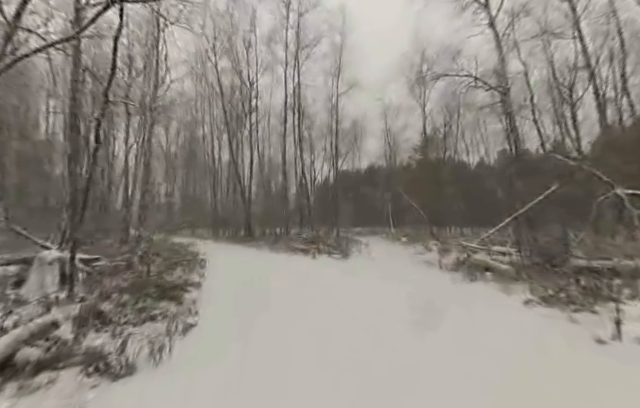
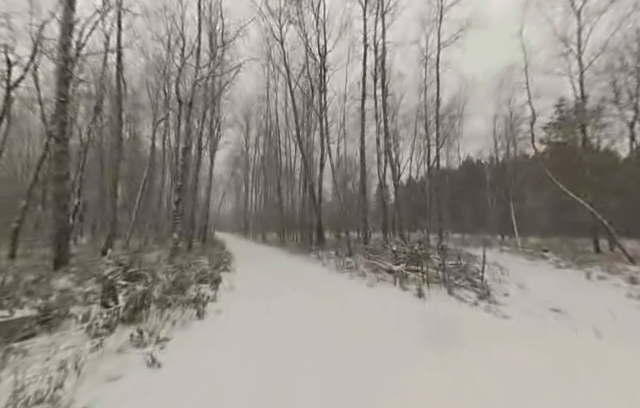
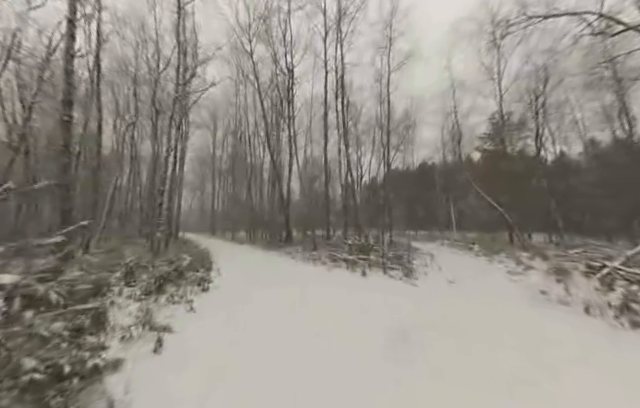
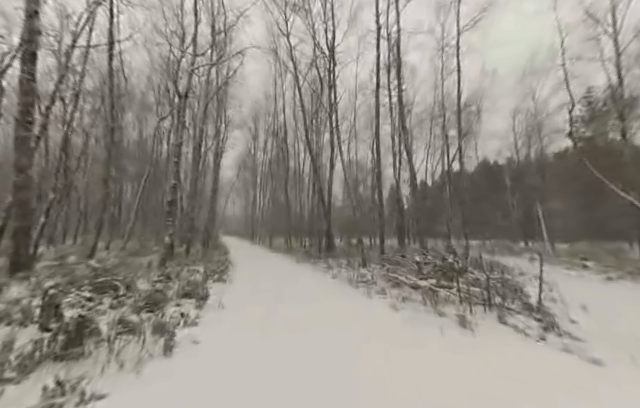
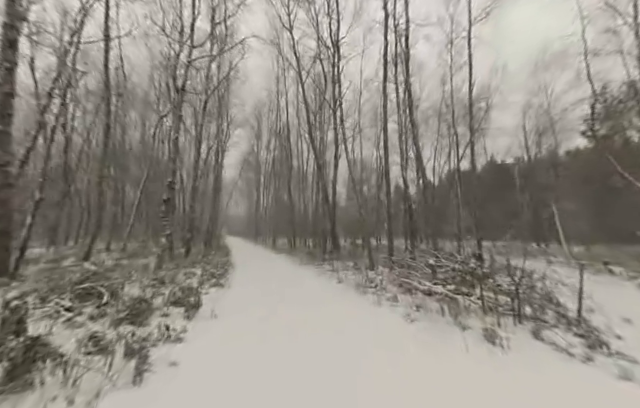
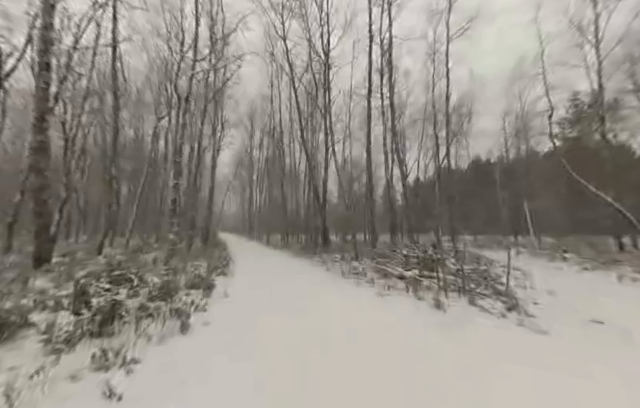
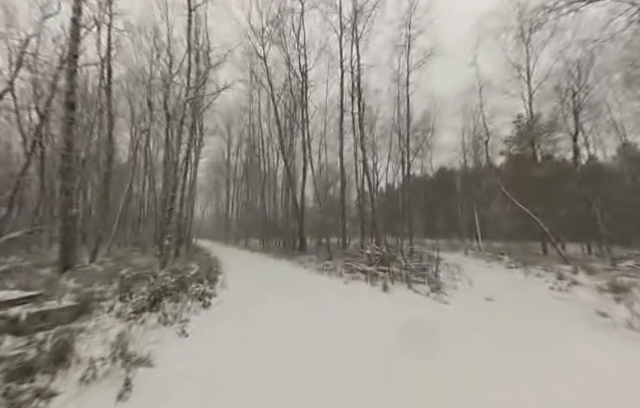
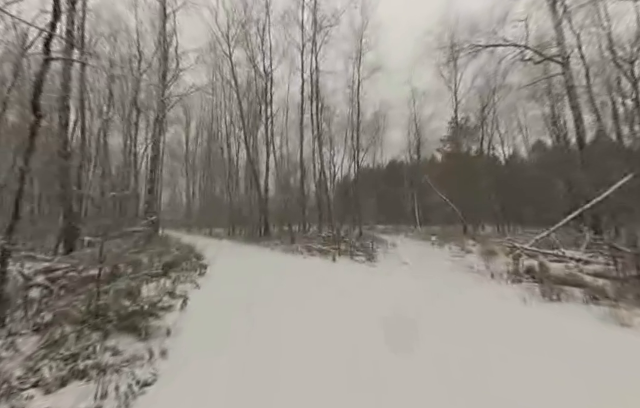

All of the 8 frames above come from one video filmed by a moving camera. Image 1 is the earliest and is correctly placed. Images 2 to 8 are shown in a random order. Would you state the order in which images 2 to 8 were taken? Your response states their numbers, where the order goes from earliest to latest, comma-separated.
8, 3, 7, 2, 6, 4, 5
